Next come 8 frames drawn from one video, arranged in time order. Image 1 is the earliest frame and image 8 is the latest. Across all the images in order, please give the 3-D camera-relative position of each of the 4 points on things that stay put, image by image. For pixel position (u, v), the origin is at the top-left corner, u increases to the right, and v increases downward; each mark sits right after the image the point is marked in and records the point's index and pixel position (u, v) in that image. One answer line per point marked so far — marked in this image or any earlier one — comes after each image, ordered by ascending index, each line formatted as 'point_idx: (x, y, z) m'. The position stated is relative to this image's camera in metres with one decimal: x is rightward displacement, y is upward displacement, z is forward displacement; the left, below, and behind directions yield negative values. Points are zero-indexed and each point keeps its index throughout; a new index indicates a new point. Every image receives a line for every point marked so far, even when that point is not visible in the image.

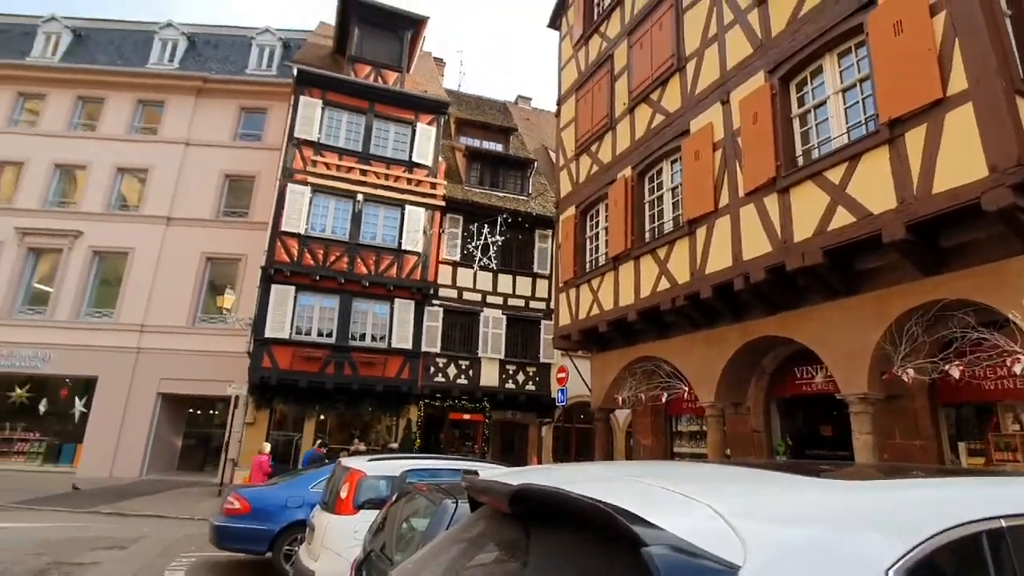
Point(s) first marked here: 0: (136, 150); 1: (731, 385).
0: (-12.9, +4.8, +19.7) m
1: (+3.3, -1.5, +8.4) m
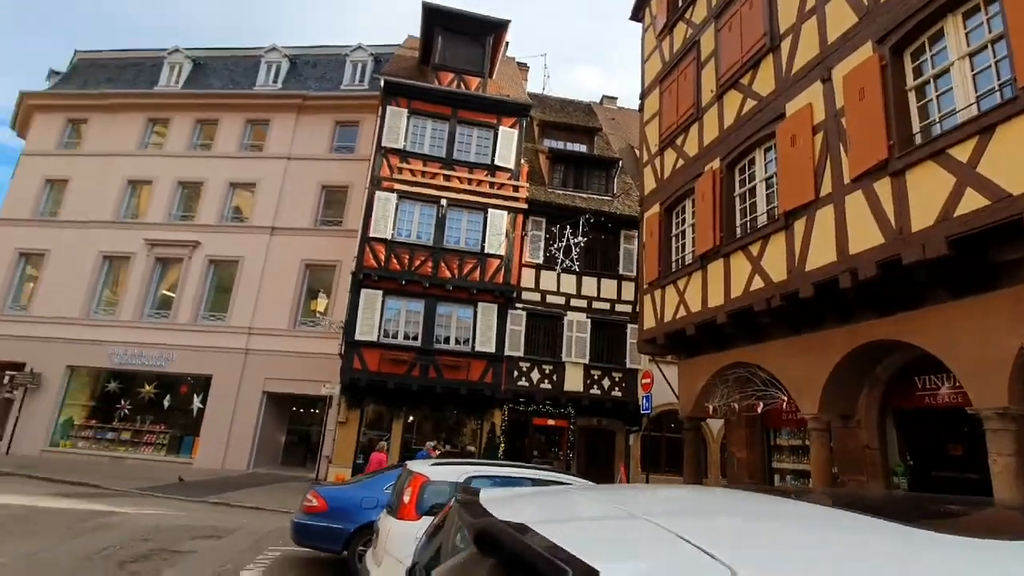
0: (-9.9, +4.6, +21.3) m
1: (+4.3, -1.4, +7.5) m
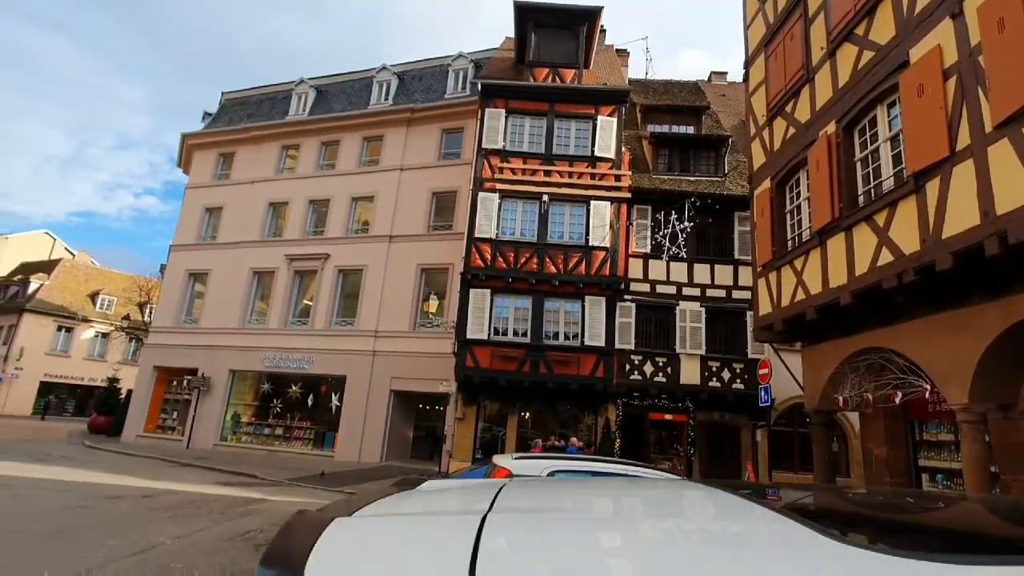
0: (-5.9, +4.3, +22.9) m
1: (+5.4, -1.1, +6.4) m
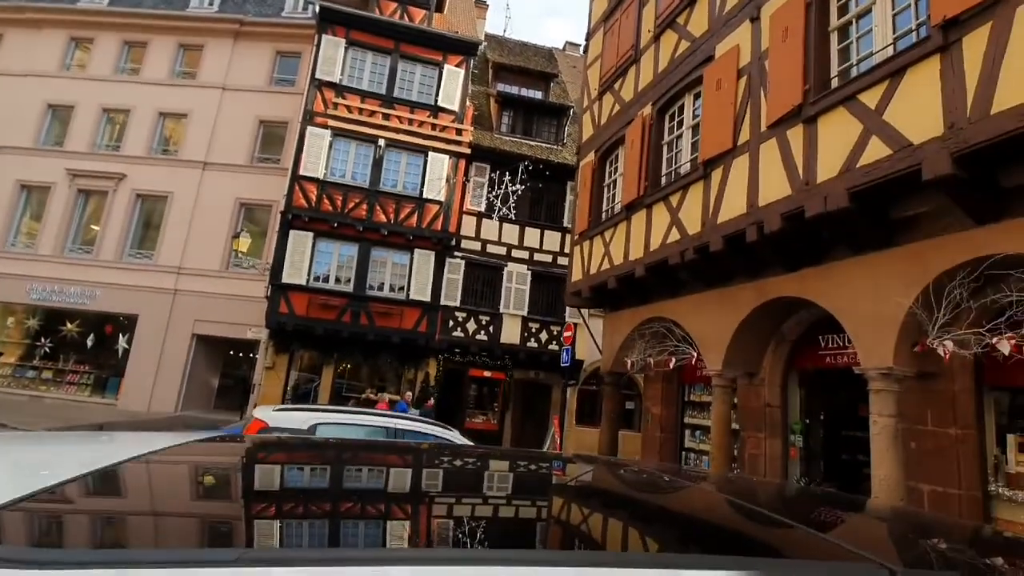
0: (-11.7, +6.8, +19.9) m
1: (+3.0, -0.9, +7.4) m
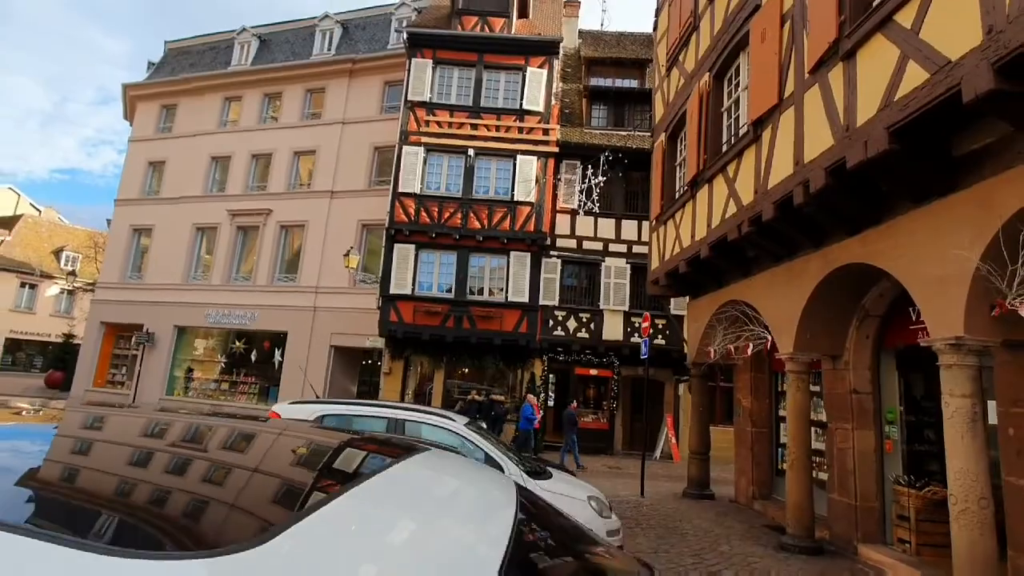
0: (-8.0, +6.1, +22.4) m
1: (+3.5, -0.5, +6.5) m
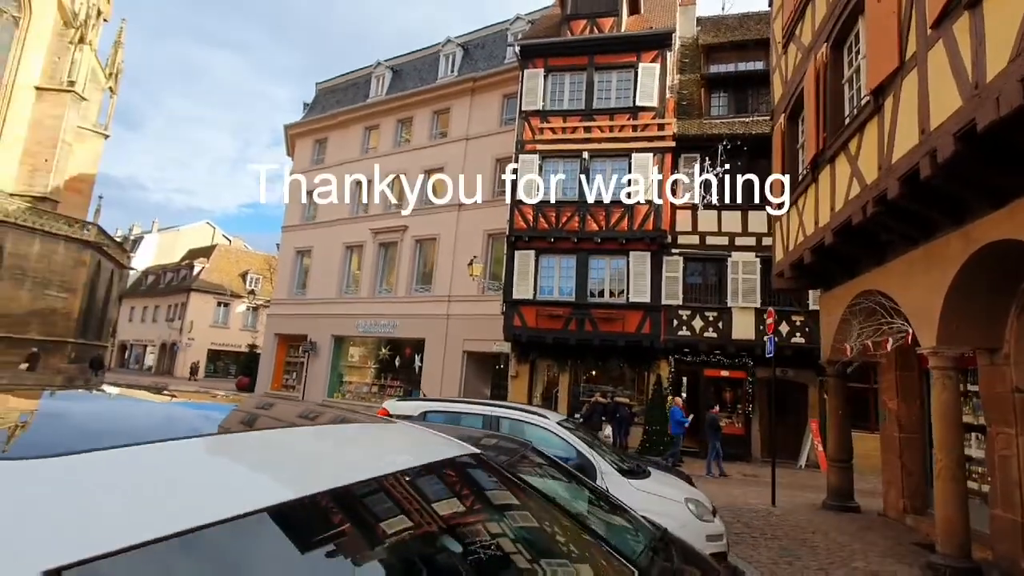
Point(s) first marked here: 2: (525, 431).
0: (-3.2, +5.7, +23.9) m
1: (+4.5, -0.4, +5.7) m
2: (+0.1, -1.3, +5.3) m
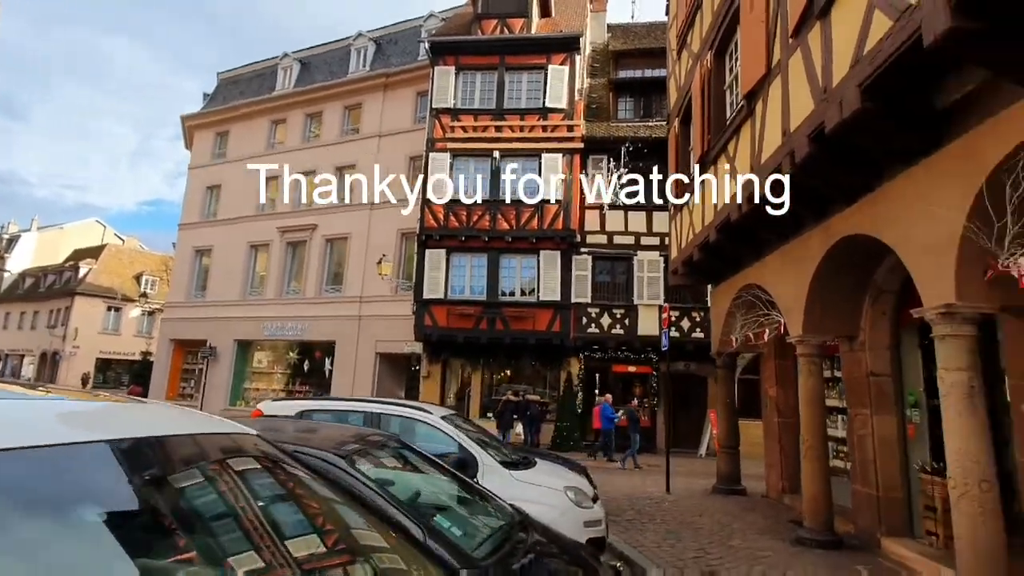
0: (-6.7, +5.6, +23.2) m
1: (+3.4, -0.3, +6.1) m
2: (-0.9, -1.3, +5.2) m
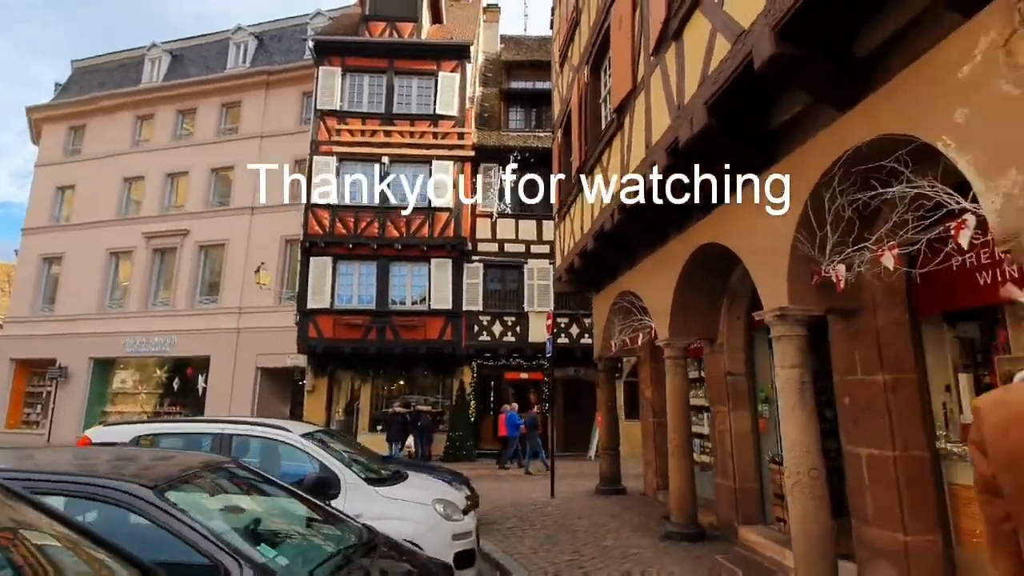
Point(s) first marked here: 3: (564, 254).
0: (-10.9, +5.3, +21.6) m
1: (+2.0, -0.3, +6.5) m
2: (-2.1, -1.4, +4.8) m
3: (+0.9, +0.6, +9.7) m
